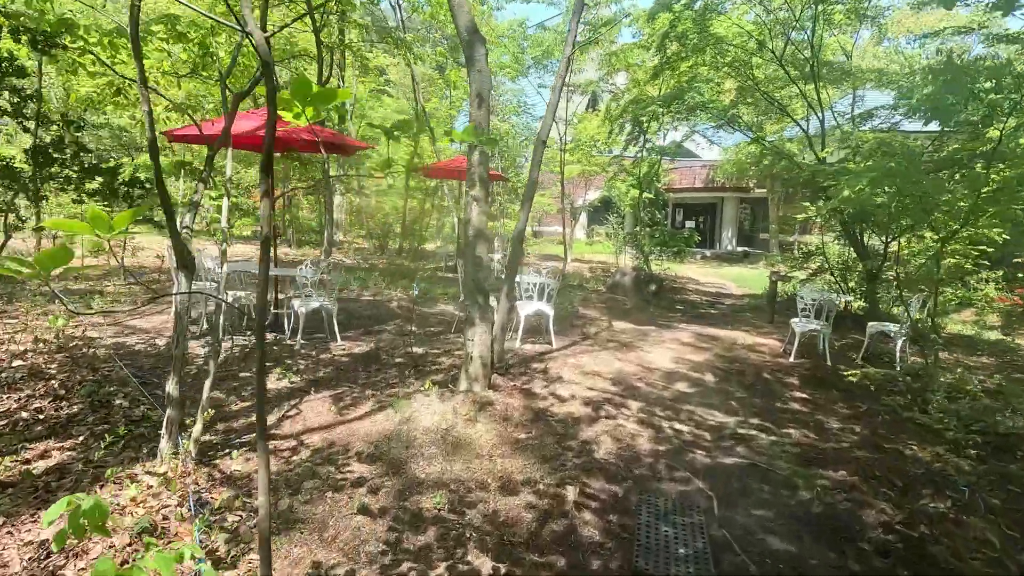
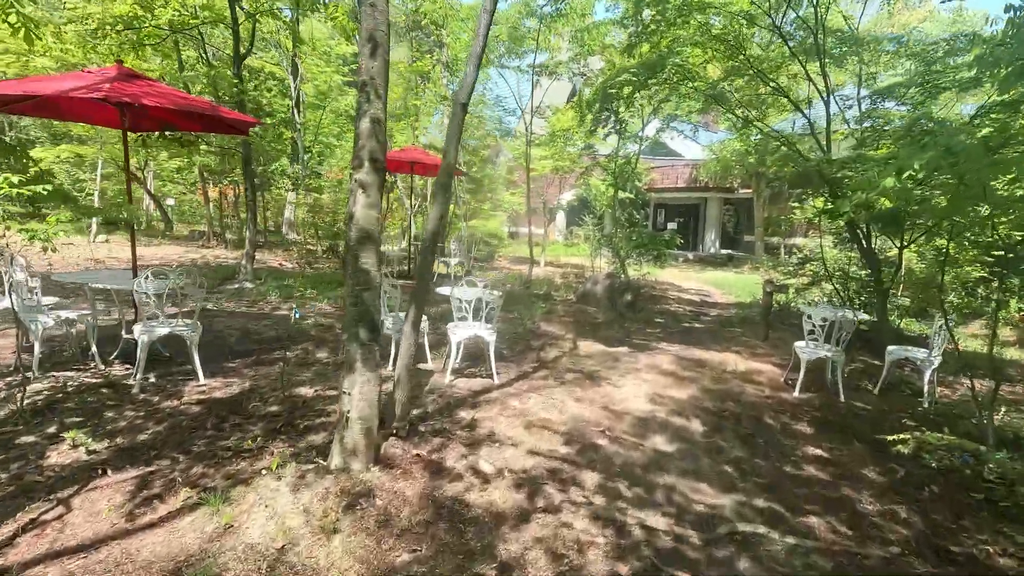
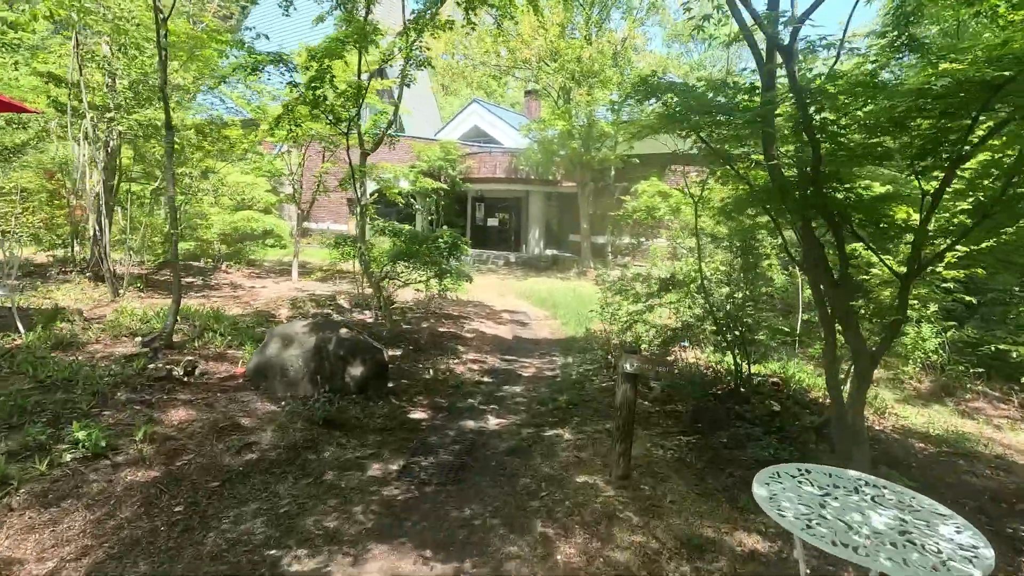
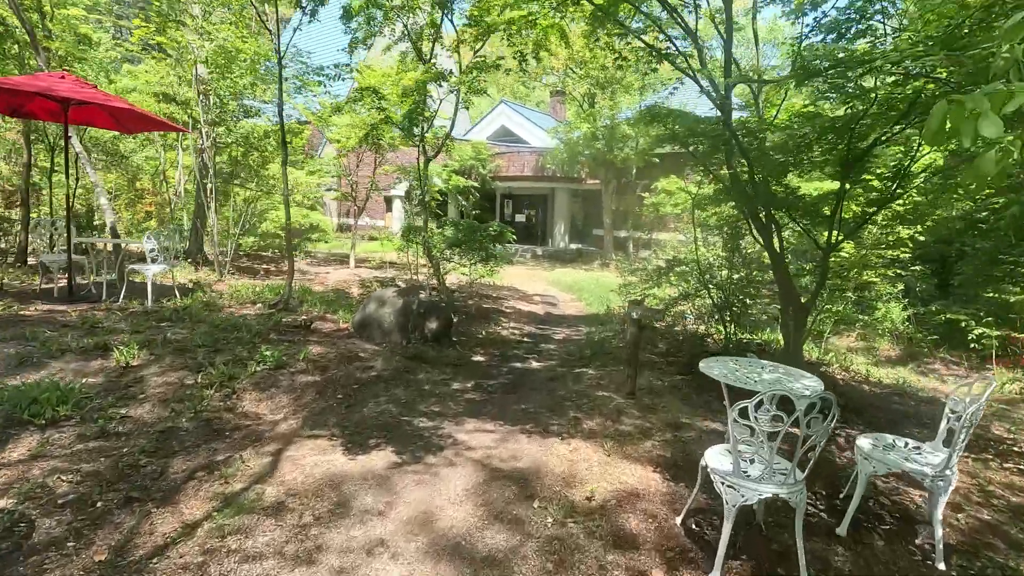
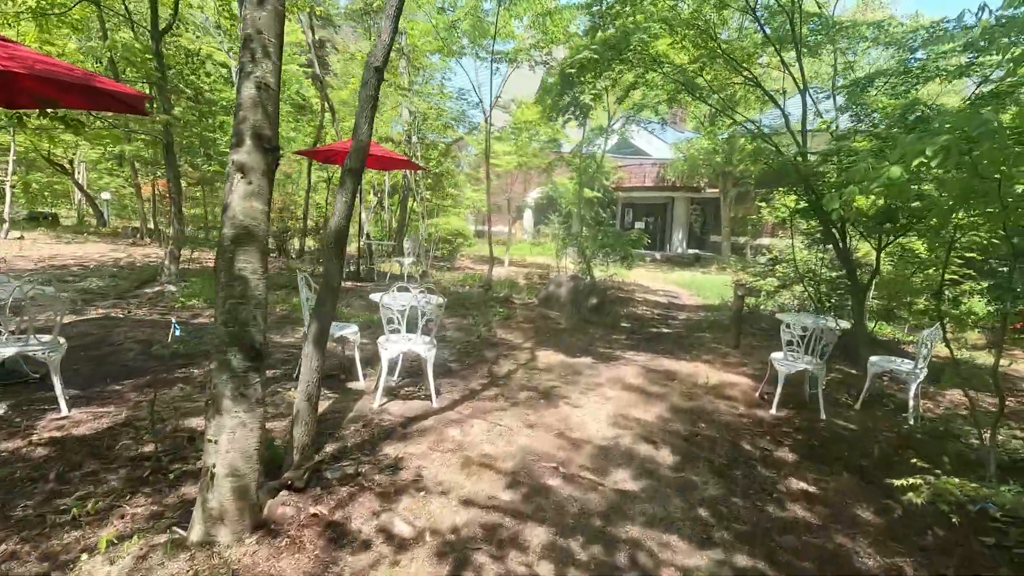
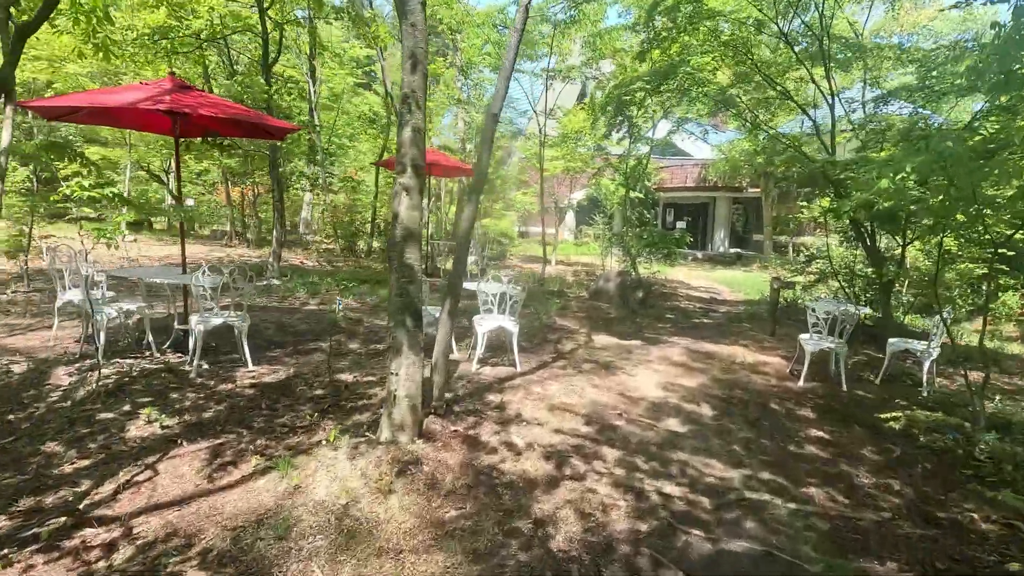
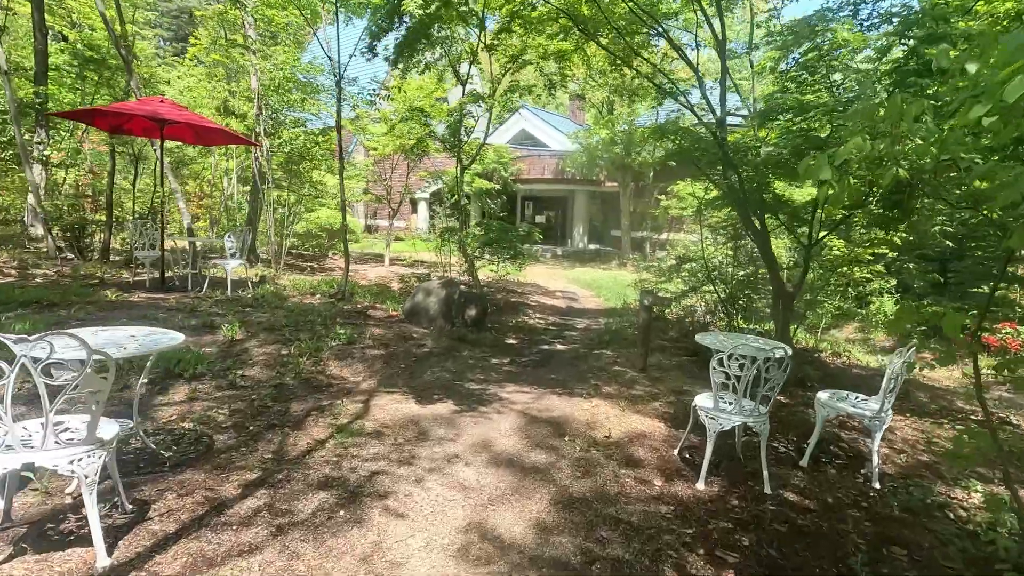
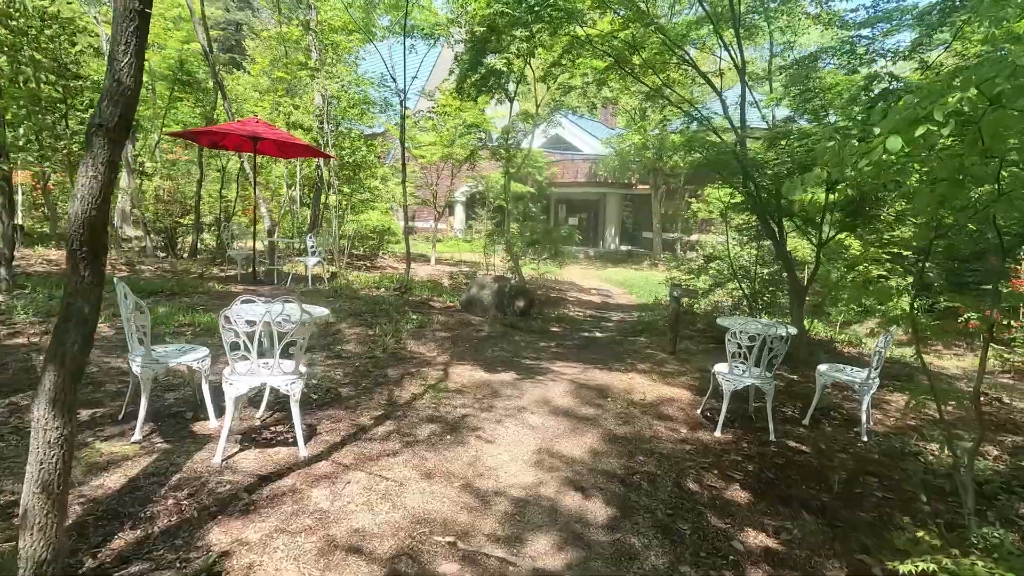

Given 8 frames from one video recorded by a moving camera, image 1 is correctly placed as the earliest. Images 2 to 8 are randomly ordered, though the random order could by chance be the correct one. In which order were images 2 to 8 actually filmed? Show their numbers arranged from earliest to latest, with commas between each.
6, 2, 5, 8, 7, 4, 3
